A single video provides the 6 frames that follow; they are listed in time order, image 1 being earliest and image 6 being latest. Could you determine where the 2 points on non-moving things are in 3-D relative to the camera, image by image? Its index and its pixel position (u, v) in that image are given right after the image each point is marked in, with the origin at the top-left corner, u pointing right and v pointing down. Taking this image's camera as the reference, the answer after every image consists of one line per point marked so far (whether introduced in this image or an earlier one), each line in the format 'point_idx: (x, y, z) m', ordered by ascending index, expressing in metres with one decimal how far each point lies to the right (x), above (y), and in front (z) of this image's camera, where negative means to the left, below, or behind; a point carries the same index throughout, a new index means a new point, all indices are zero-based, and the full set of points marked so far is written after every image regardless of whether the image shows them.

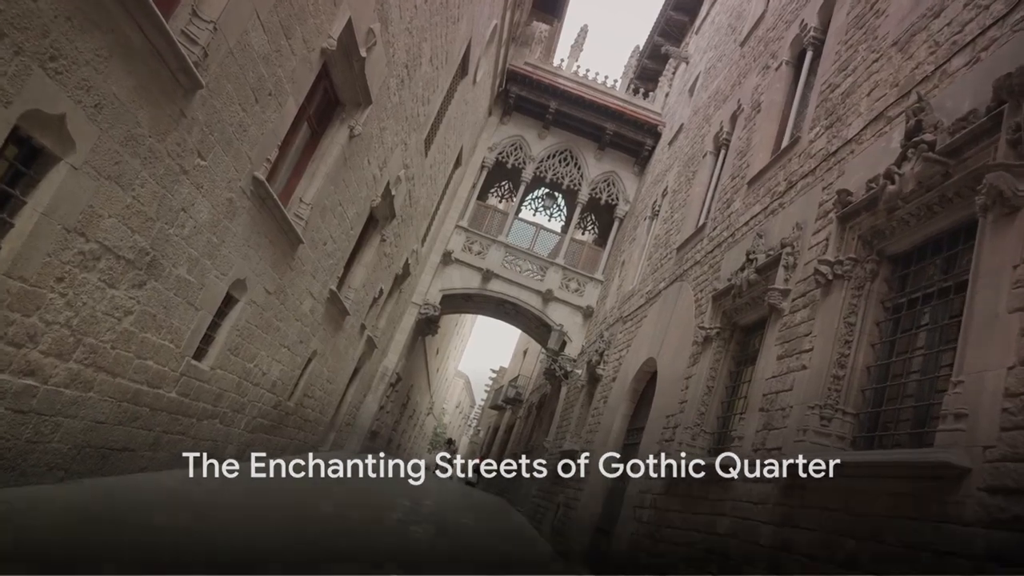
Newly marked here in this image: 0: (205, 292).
0: (-2.3, 0.0, +4.8) m
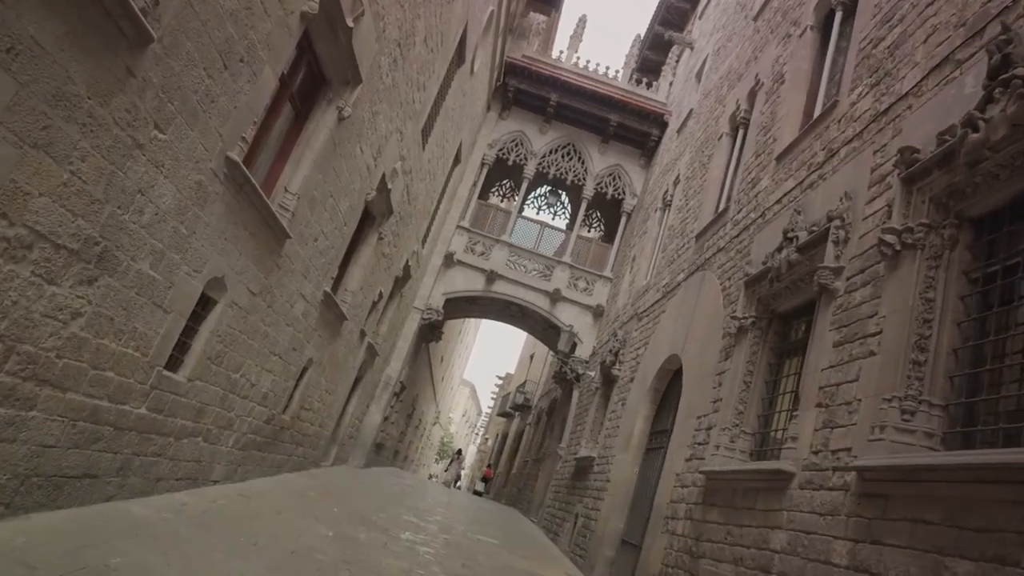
0: (-2.2, 0.0, +4.2) m
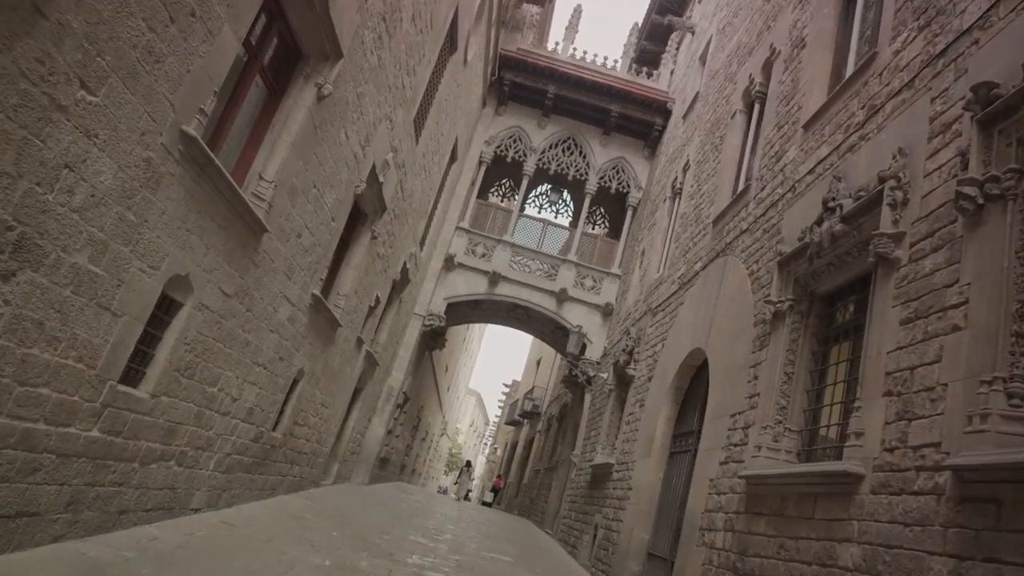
0: (-2.1, 0.0, +3.6) m
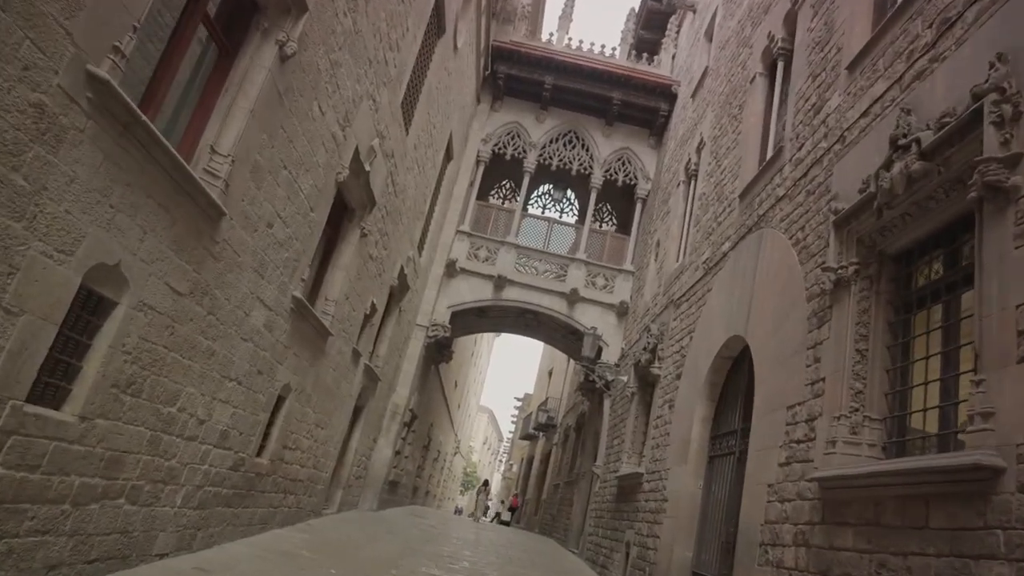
0: (-2.1, 0.0, +2.7) m
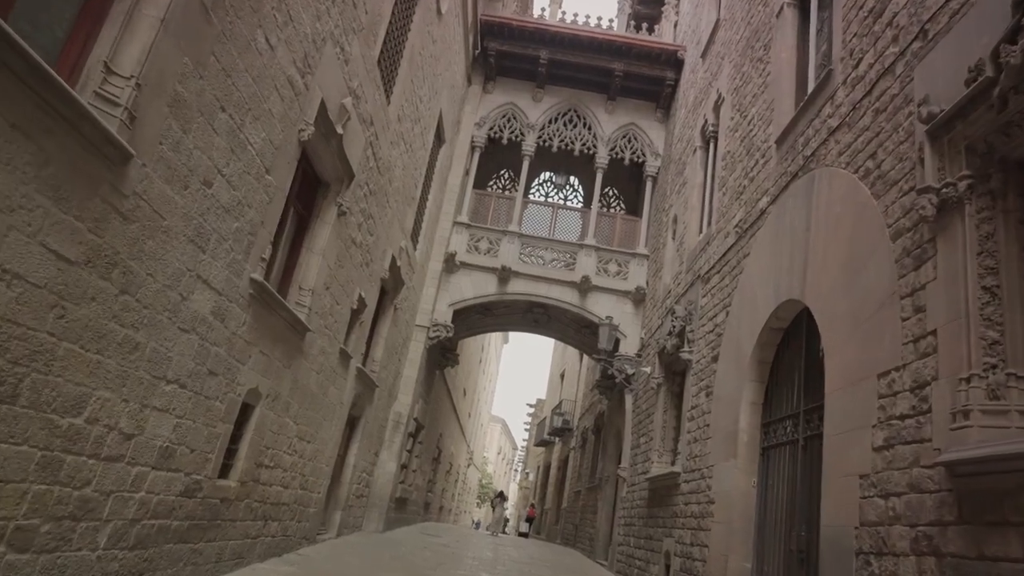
0: (-2.0, +0.2, +1.7) m
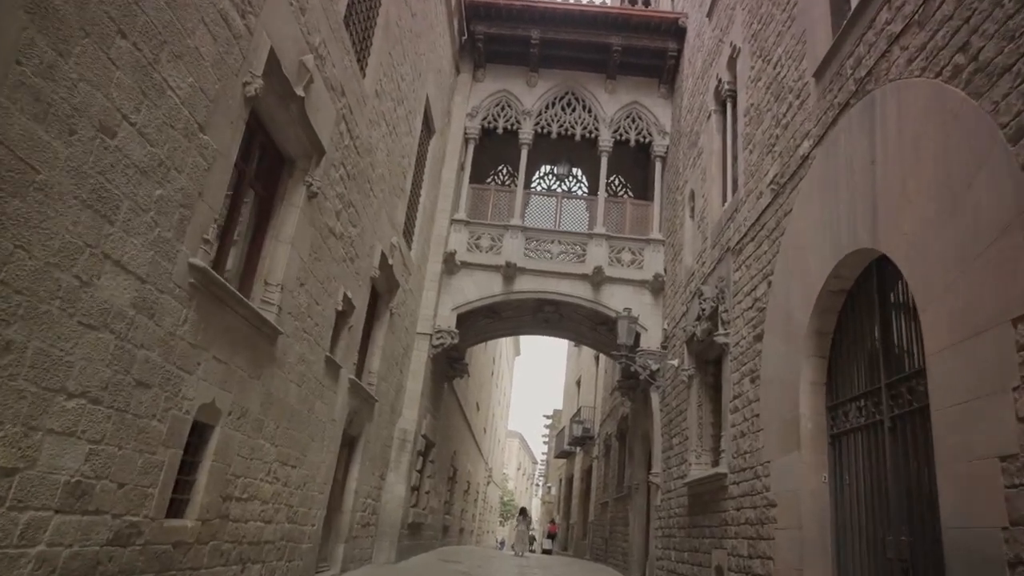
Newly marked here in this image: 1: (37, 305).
0: (-2.1, +0.3, +0.8) m
1: (-1.9, -0.1, +2.7) m
